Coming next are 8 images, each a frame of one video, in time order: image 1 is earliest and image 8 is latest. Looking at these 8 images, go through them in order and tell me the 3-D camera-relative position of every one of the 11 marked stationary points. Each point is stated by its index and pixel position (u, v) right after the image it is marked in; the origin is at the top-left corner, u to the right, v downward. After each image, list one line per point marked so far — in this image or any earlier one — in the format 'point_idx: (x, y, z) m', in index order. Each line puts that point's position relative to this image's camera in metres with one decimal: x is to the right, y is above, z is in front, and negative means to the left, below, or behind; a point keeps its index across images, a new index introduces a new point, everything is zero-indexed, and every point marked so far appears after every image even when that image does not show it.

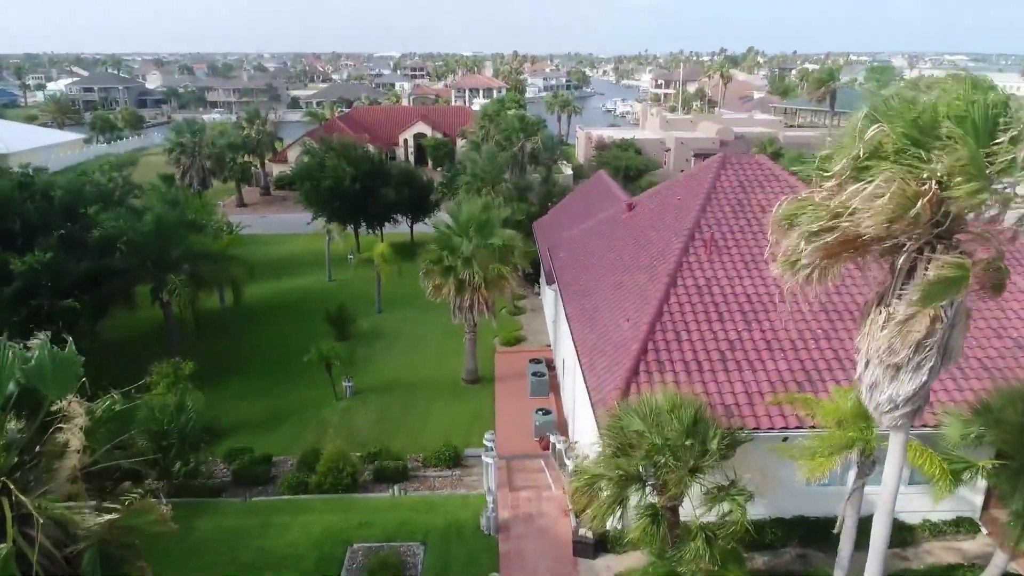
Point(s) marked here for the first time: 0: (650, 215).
0: (+3.8, +2.0, +19.9) m
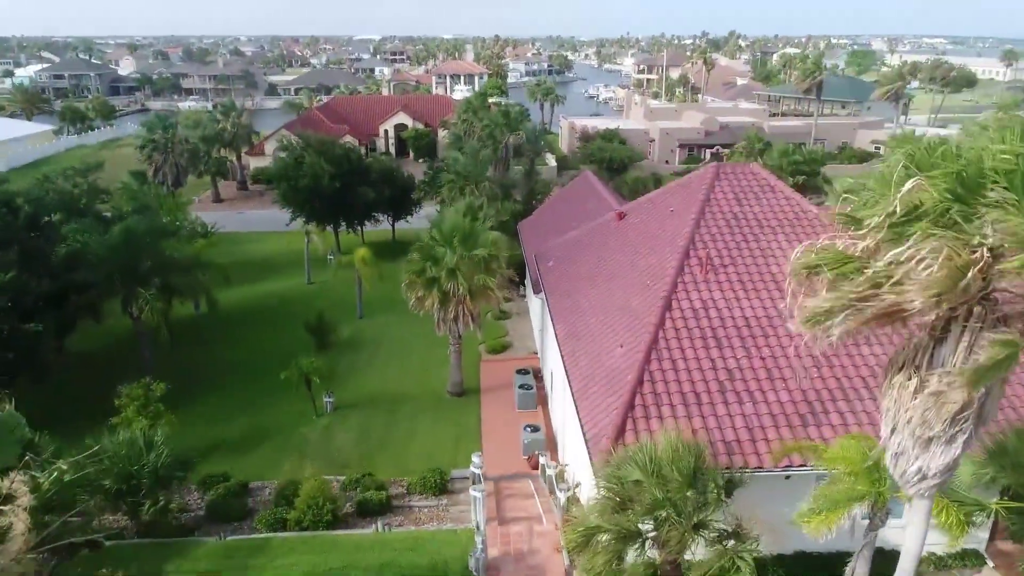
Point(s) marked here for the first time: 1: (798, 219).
0: (+3.4, +1.6, +19.2) m
1: (+6.9, +1.7, +17.3) m
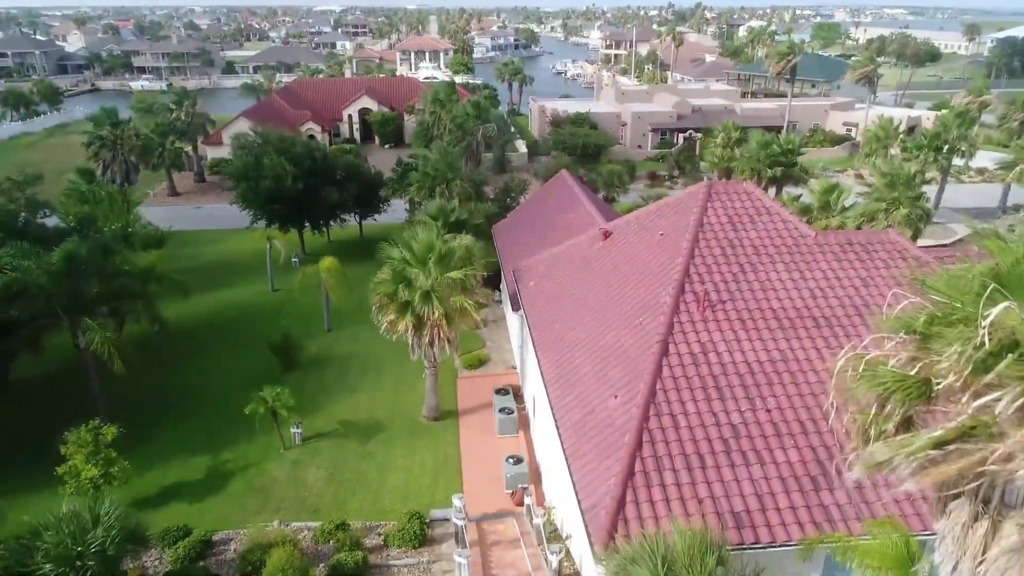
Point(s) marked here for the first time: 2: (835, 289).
0: (+2.9, +0.9, +18.0) m
1: (+6.5, +1.0, +16.3) m
2: (+6.9, 0.0, +15.3) m
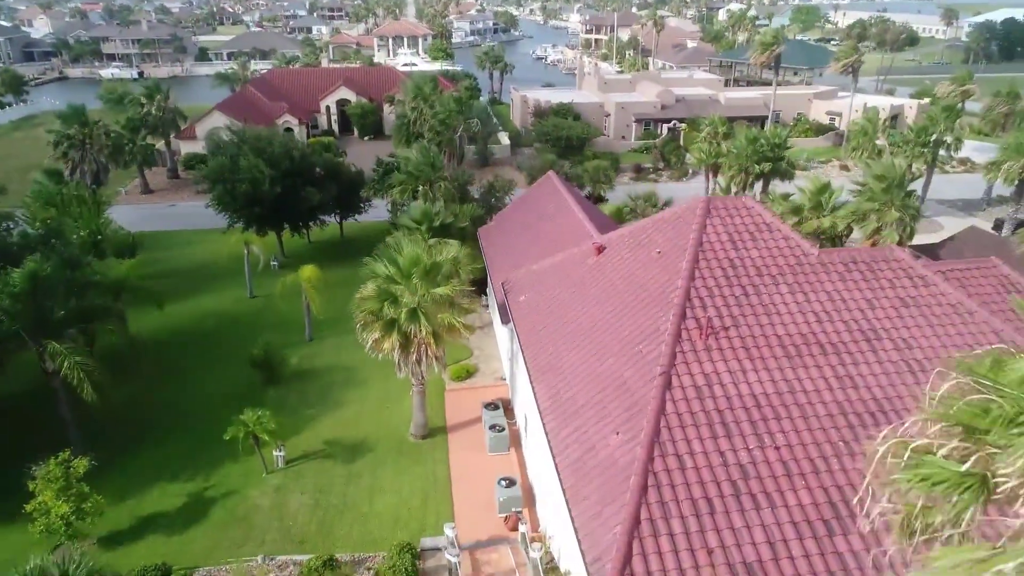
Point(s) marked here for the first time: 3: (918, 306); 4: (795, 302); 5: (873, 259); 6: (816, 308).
0: (+2.7, +0.5, +17.3) m
1: (+6.3, +0.5, +15.7) m
2: (+6.8, -0.5, +14.7) m
3: (+8.6, -0.4, +15.0) m
4: (+5.9, -0.3, +14.9) m
5: (+8.1, +0.6, +15.9) m
6: (+6.3, -0.4, +14.8) m
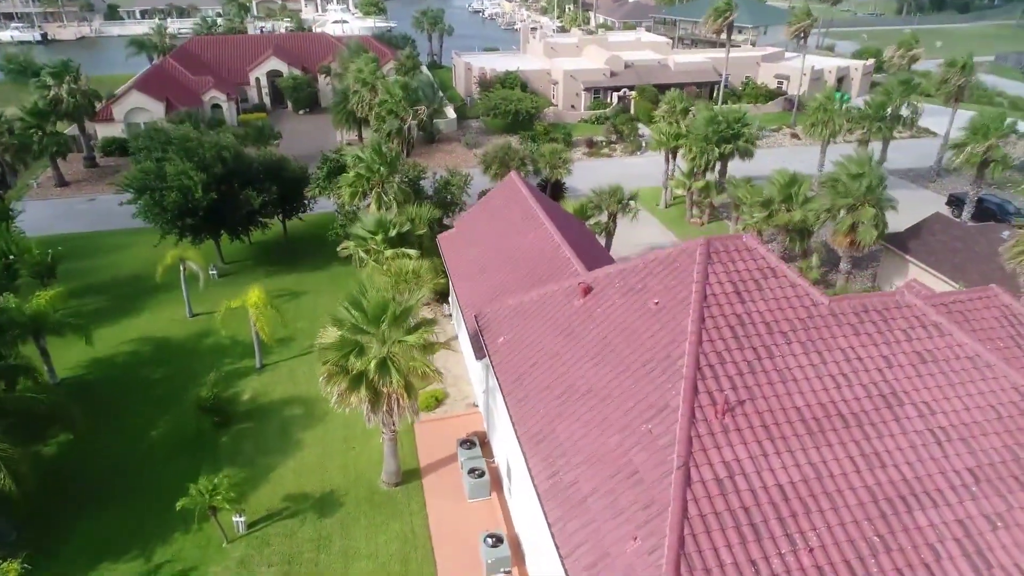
0: (+2.3, -0.7, +15.8) m
1: (+6.1, -0.6, +14.5) m
2: (+6.7, -1.7, +13.7) m
3: (+8.4, -1.5, +14.1) m
4: (+5.7, -1.5, +13.7) m
5: (+7.8, -0.4, +14.9) m
6: (+6.2, -1.6, +13.7) m
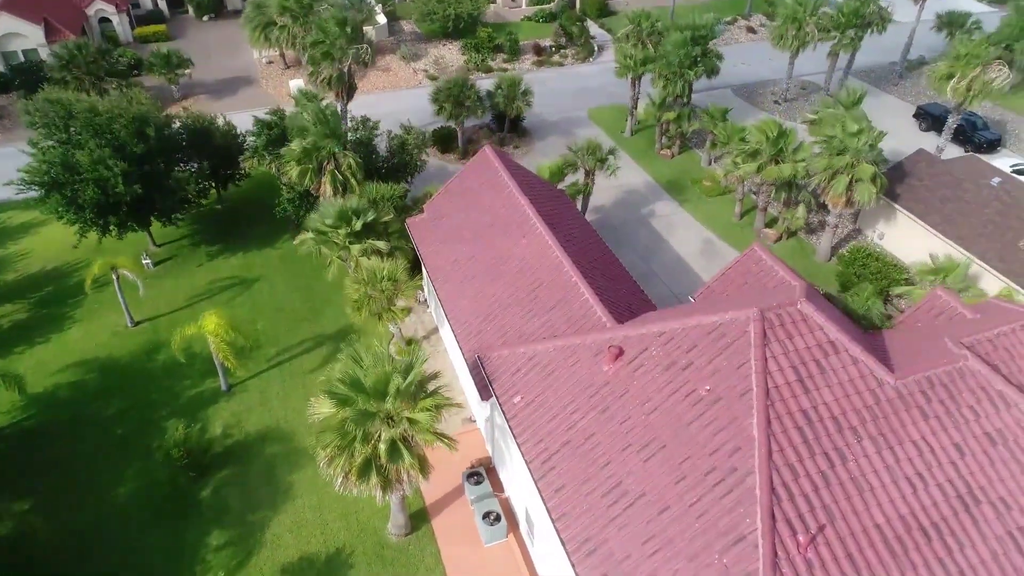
0: (+3.0, -2.2, +14.2) m
1: (+6.8, -2.1, +13.3) m
2: (+7.6, -3.3, +12.8) m
3: (+9.2, -2.9, +13.3) m
4: (+6.6, -3.2, +12.7) m
5: (+8.5, -1.7, +13.8) m
6: (+7.1, -3.2, +12.7) m
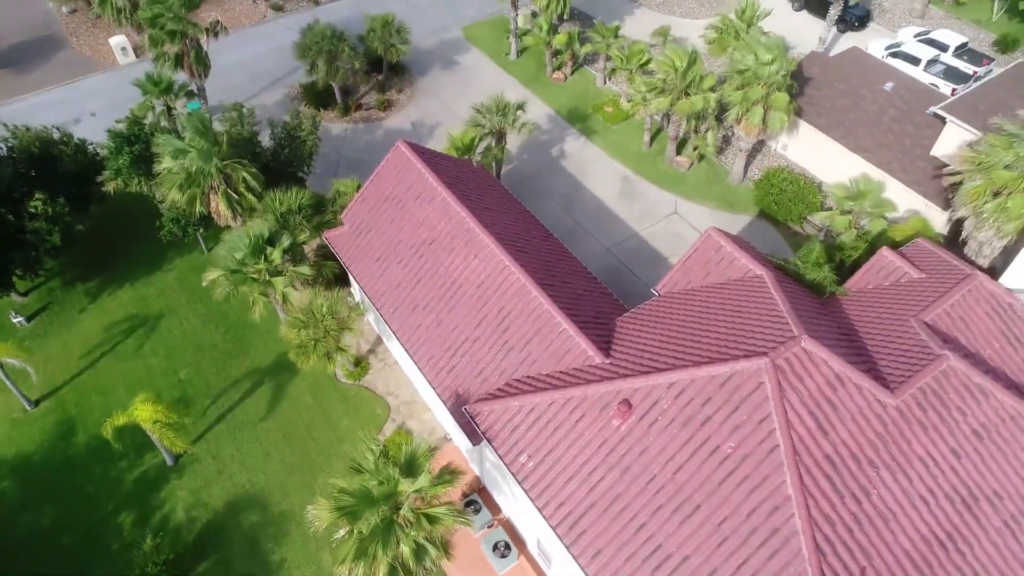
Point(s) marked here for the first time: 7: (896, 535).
0: (+3.5, -3.4, +14.4) m
1: (+7.3, -2.7, +14.1) m
2: (+8.4, -3.8, +13.9) m
3: (+9.8, -3.0, +14.6) m
4: (+7.5, -3.9, +13.7) m
5: (+8.8, -2.0, +14.7) m
6: (+7.9, -3.8, +13.8) m
7: (+7.2, -4.6, +13.3) m
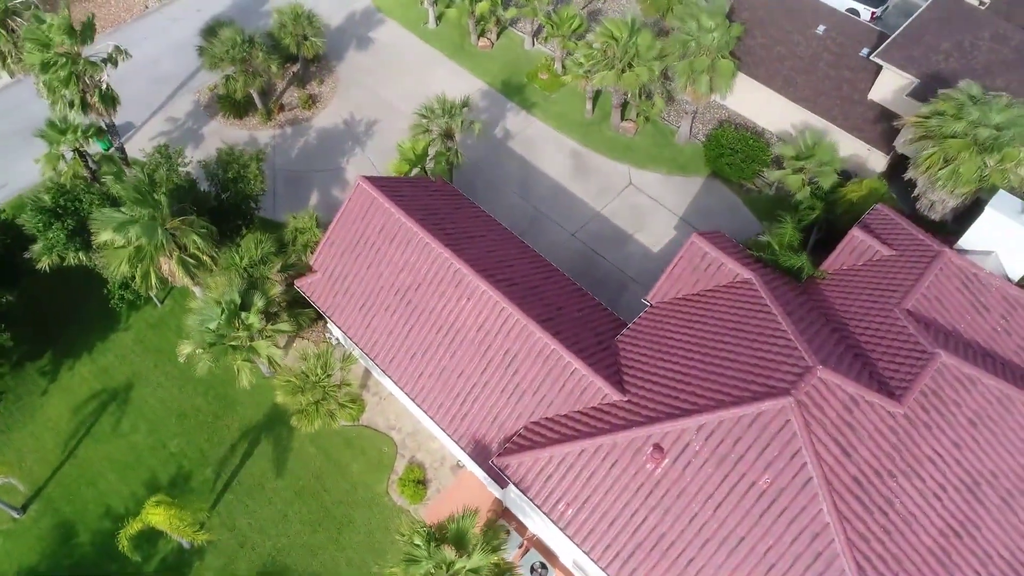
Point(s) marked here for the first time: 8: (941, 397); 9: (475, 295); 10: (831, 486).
0: (+4.5, -4.5, +15.3) m
1: (+8.2, -3.2, +15.3) m
2: (+9.4, -4.1, +15.4) m
3: (+10.6, -3.0, +16.1) m
4: (+8.6, -4.3, +15.1) m
5: (+9.5, -2.1, +16.0) m
6: (+9.0, -4.2, +15.2) m
7: (+8.4, -5.2, +14.8) m
8: (+9.5, -2.4, +15.9) m
9: (-0.9, -0.2, +19.3) m
10: (+6.5, -4.1, +14.4) m
